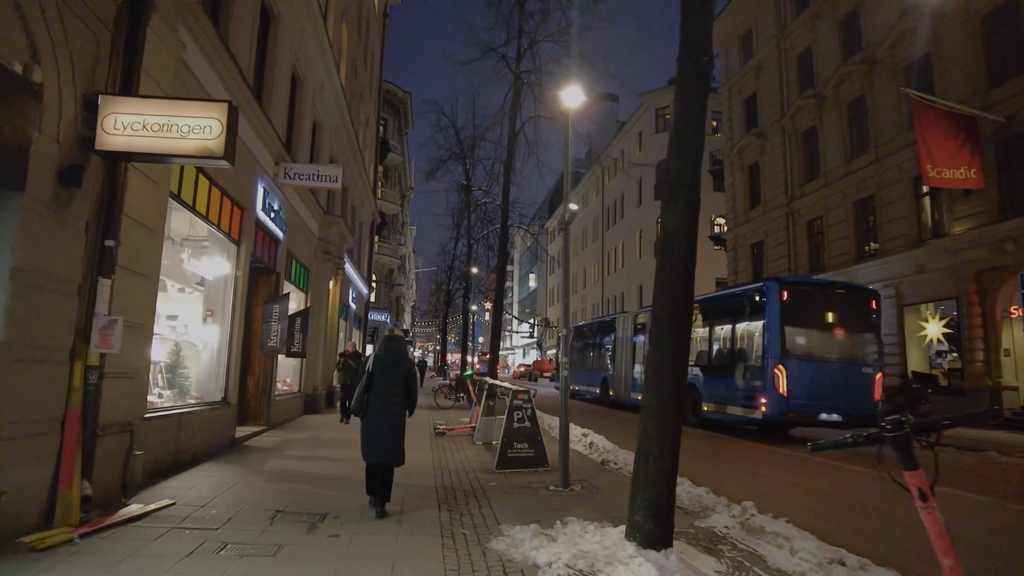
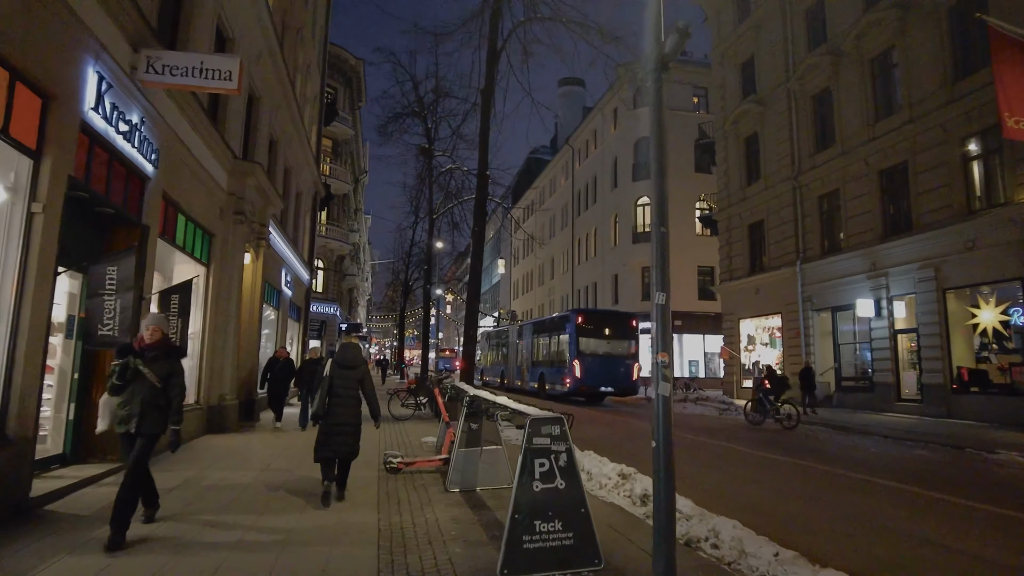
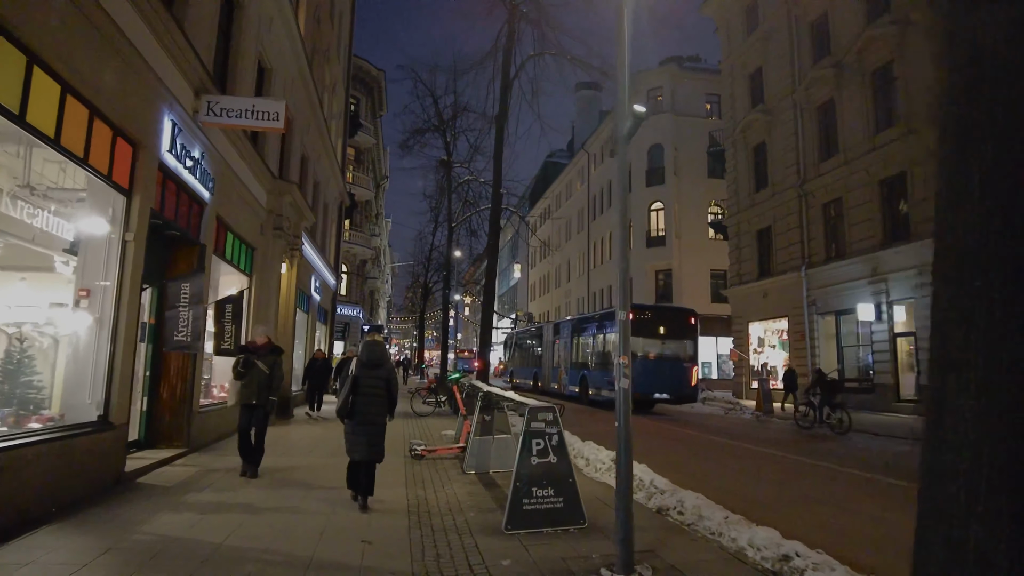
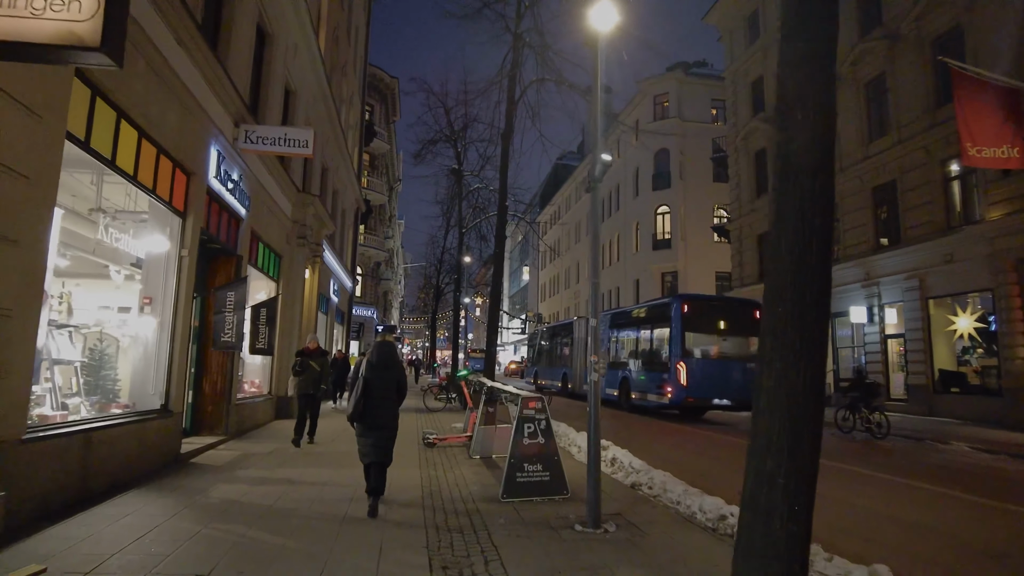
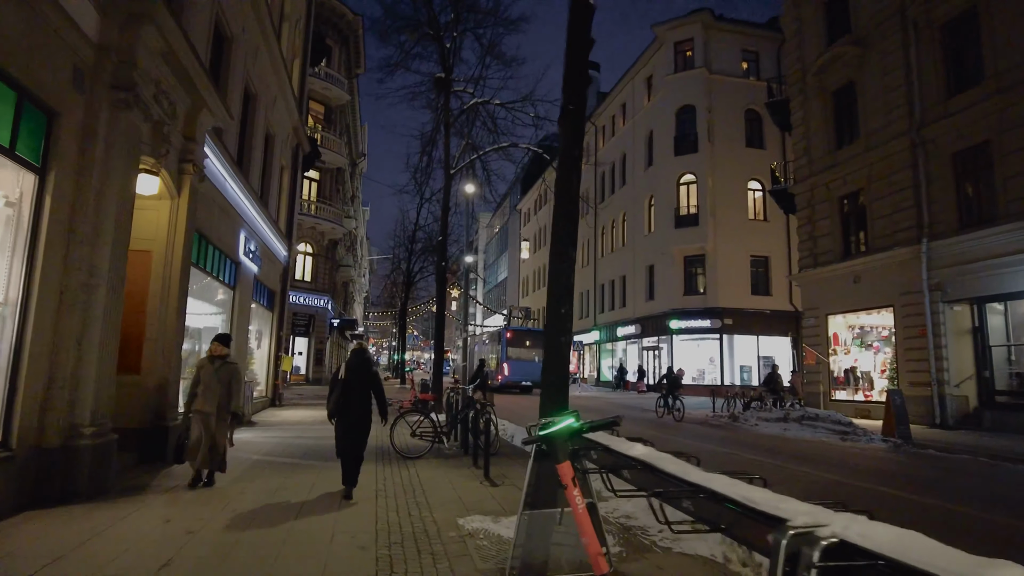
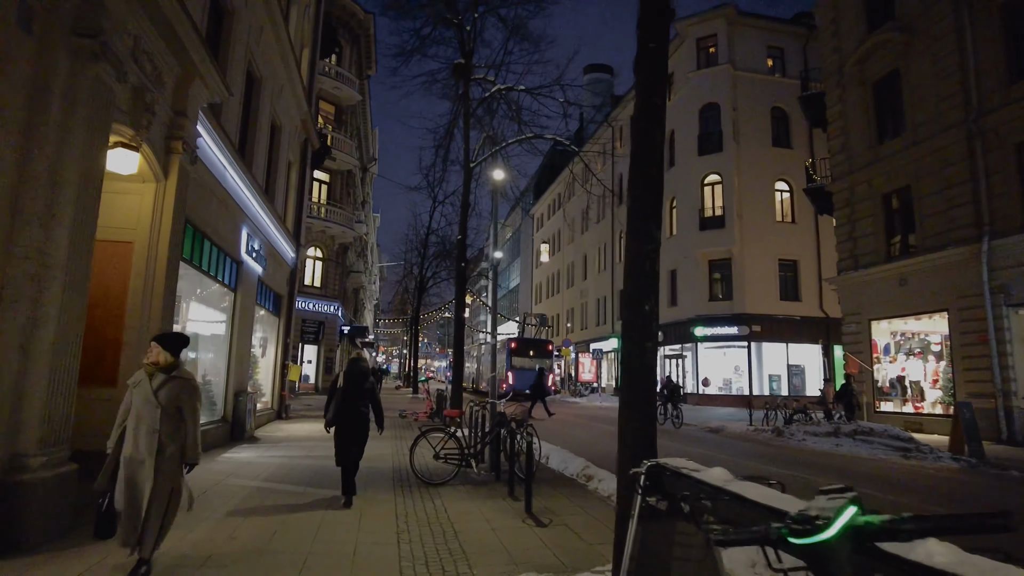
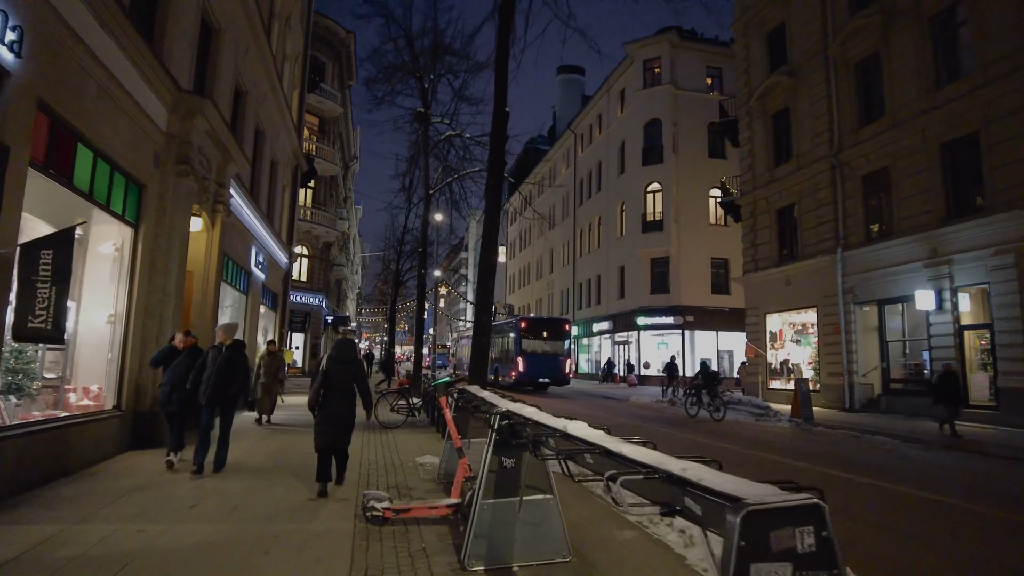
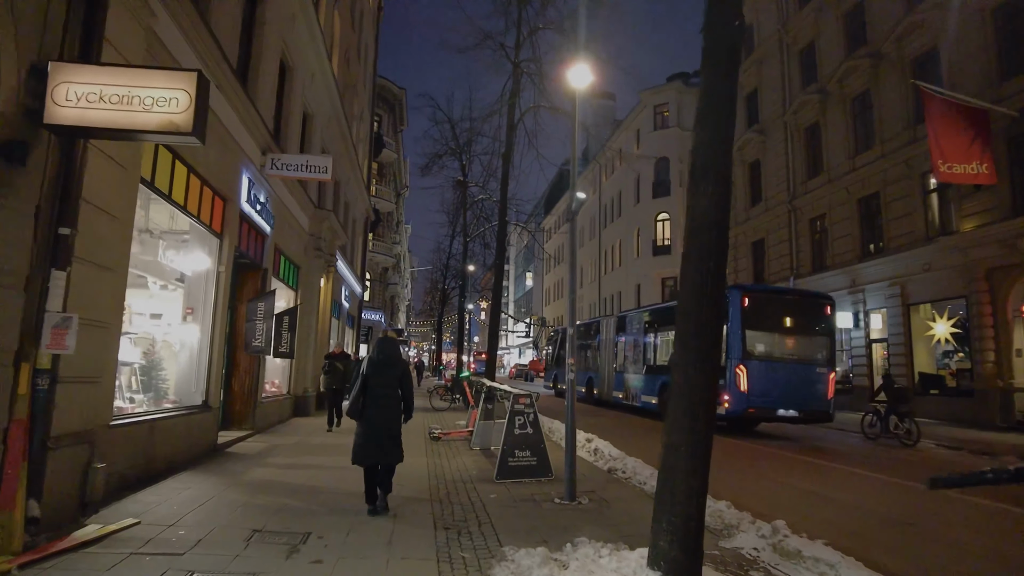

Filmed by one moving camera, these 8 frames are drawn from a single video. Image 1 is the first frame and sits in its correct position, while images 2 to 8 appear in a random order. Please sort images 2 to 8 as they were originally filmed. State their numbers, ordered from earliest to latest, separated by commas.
8, 4, 3, 2, 7, 5, 6
